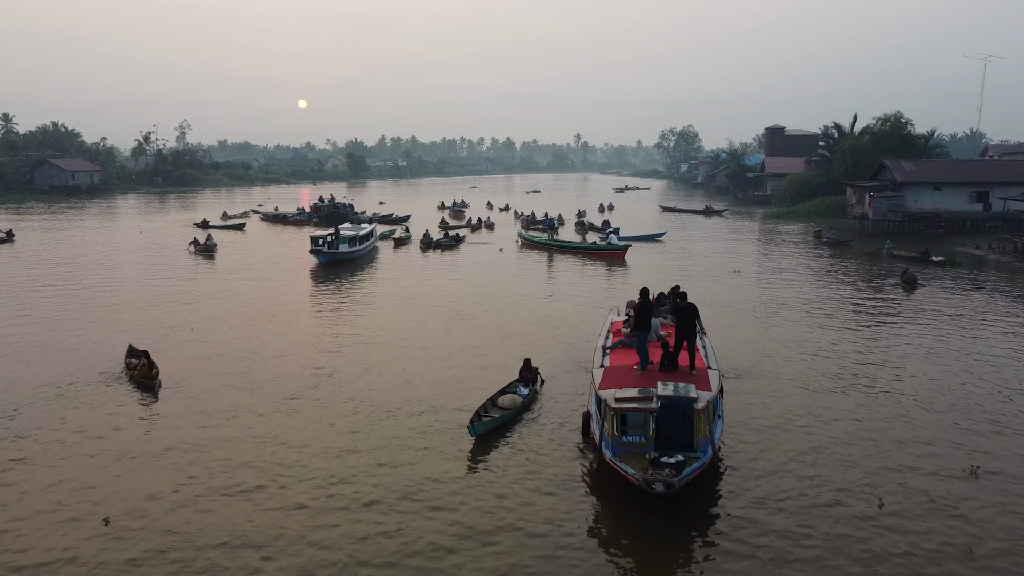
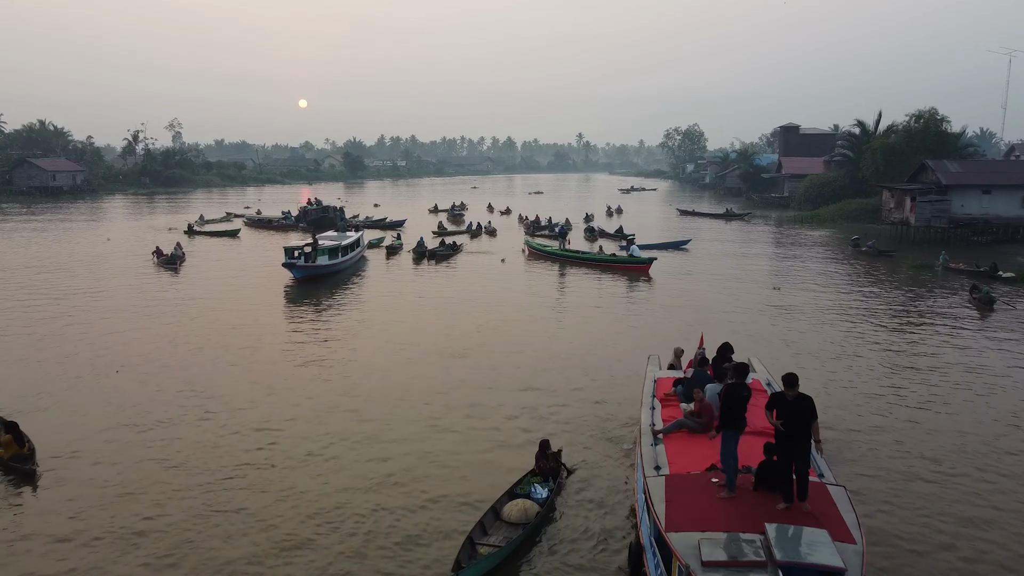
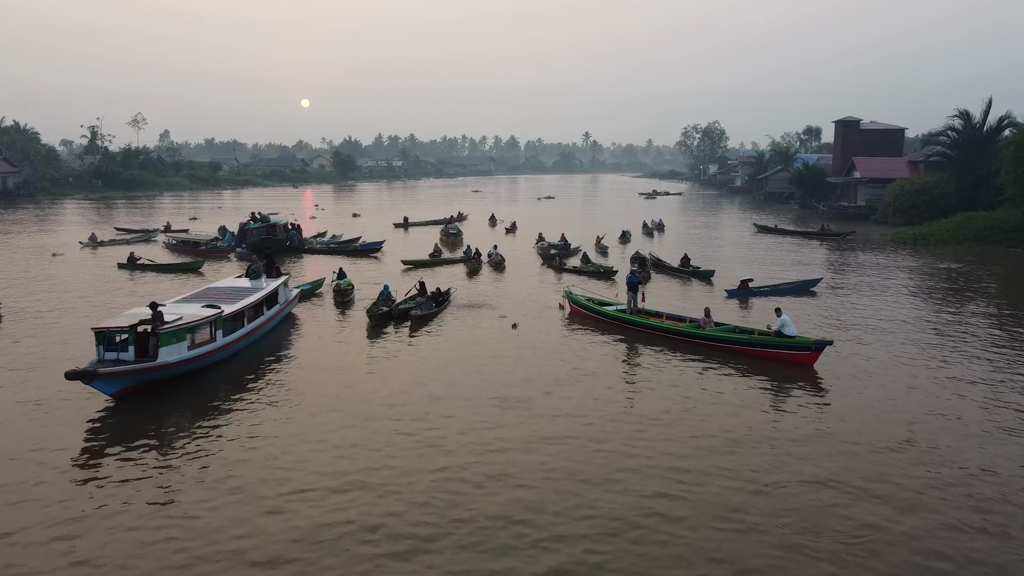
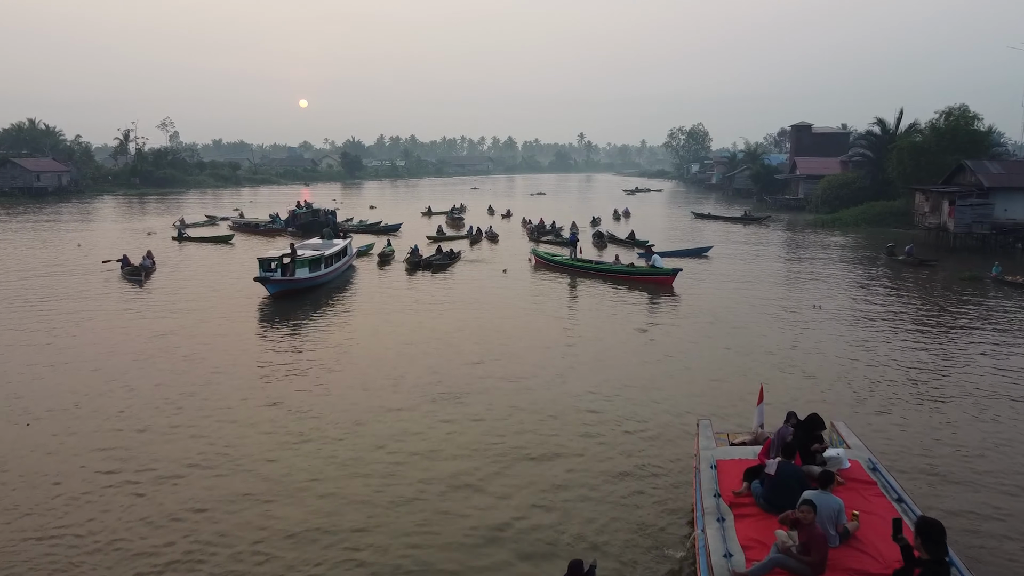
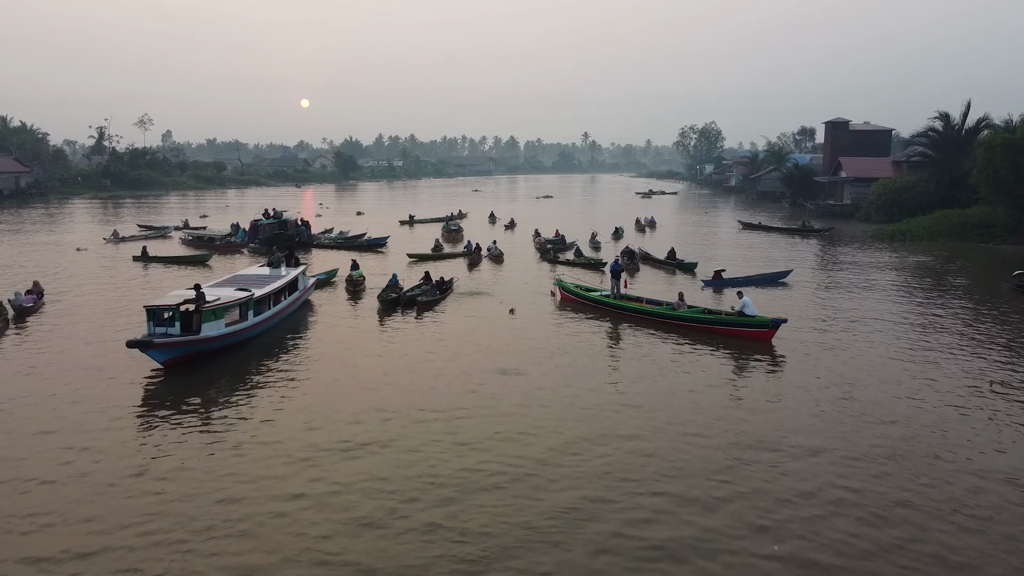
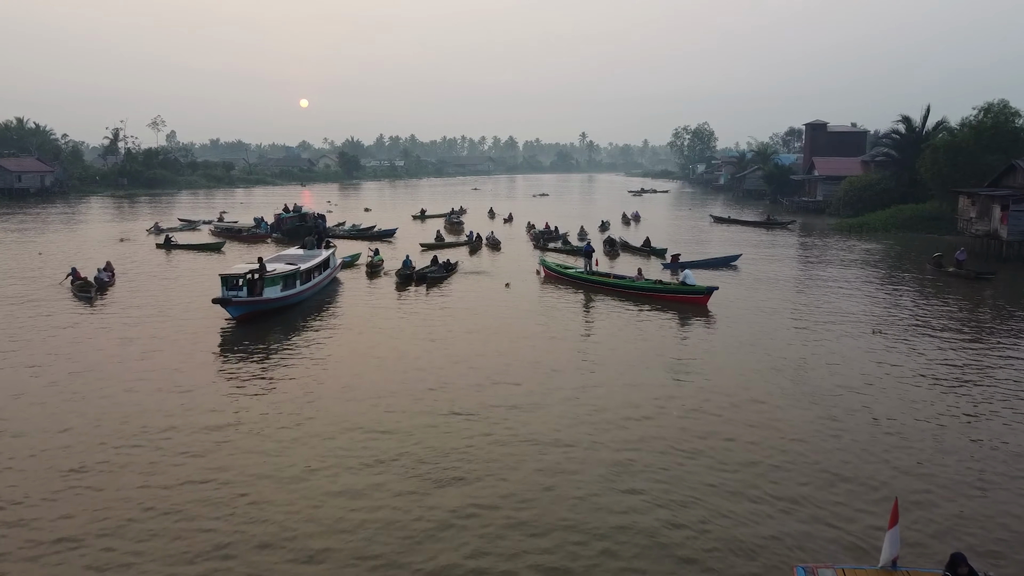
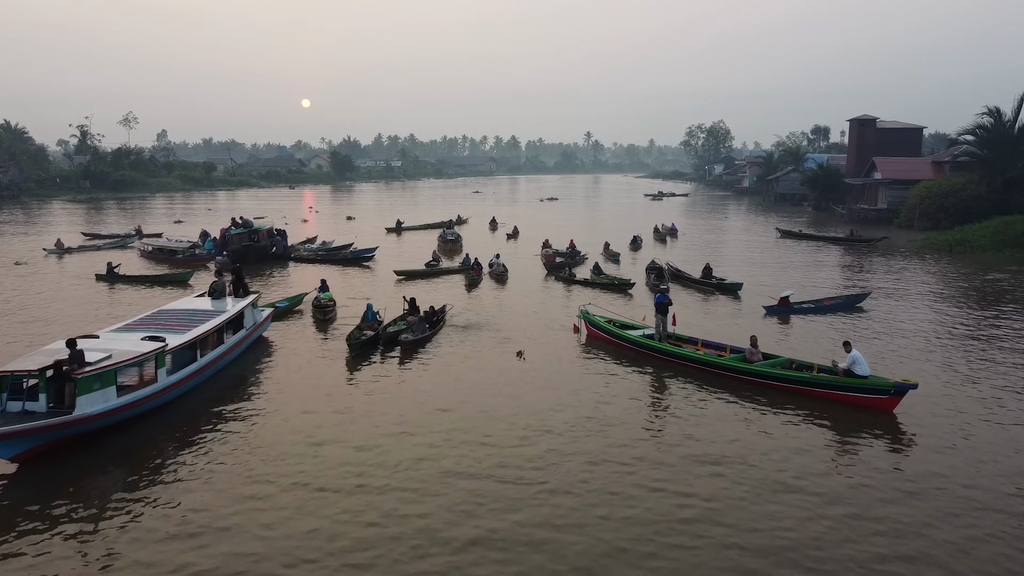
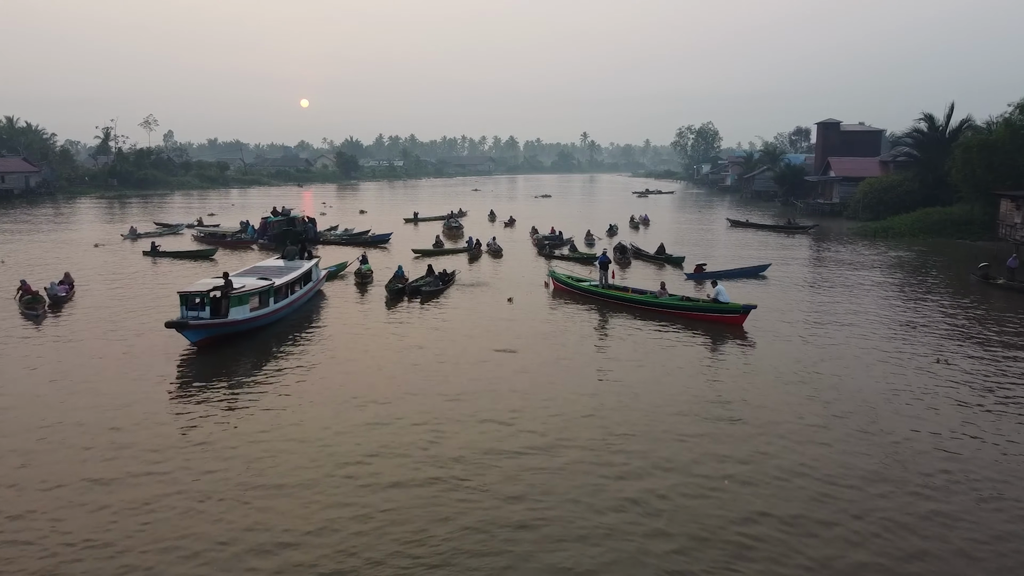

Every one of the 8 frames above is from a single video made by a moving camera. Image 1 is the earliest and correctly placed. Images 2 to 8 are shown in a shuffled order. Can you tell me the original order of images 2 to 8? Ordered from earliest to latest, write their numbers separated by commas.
2, 4, 6, 8, 5, 3, 7
